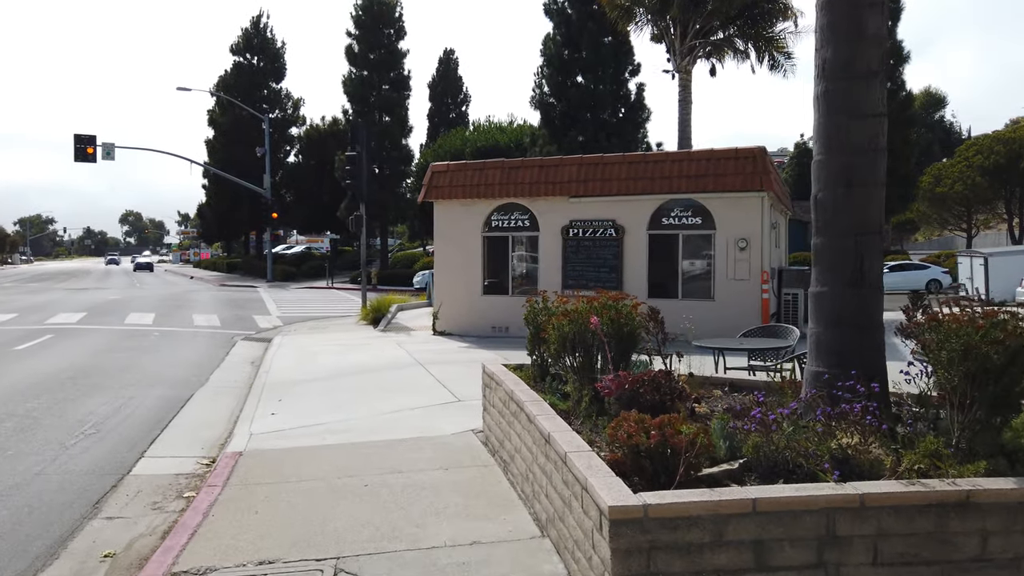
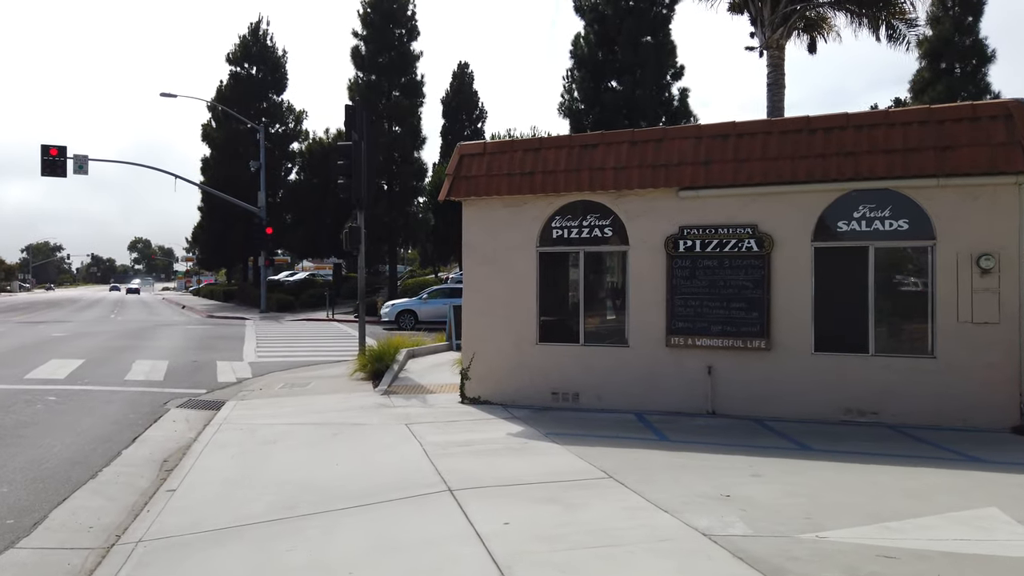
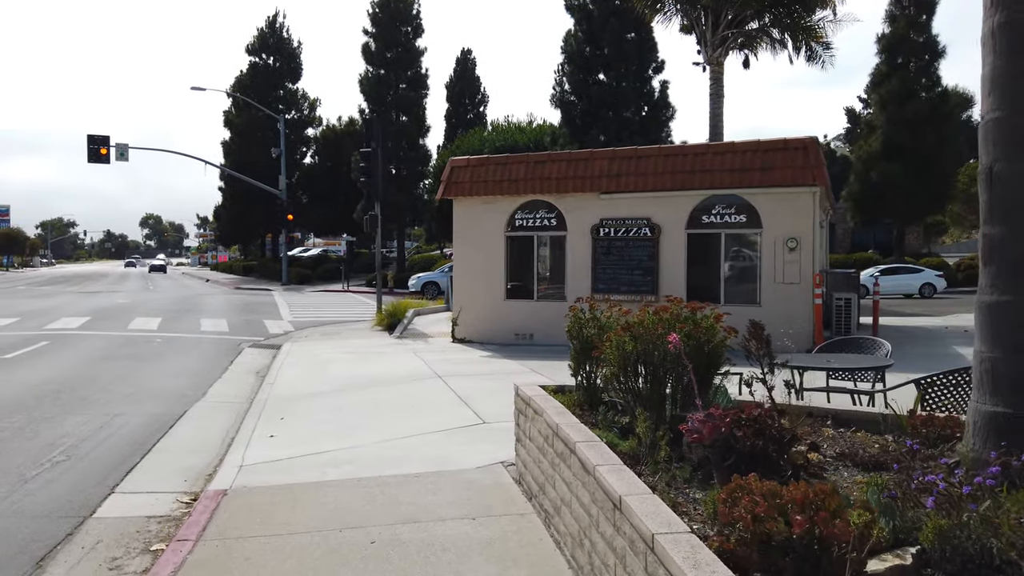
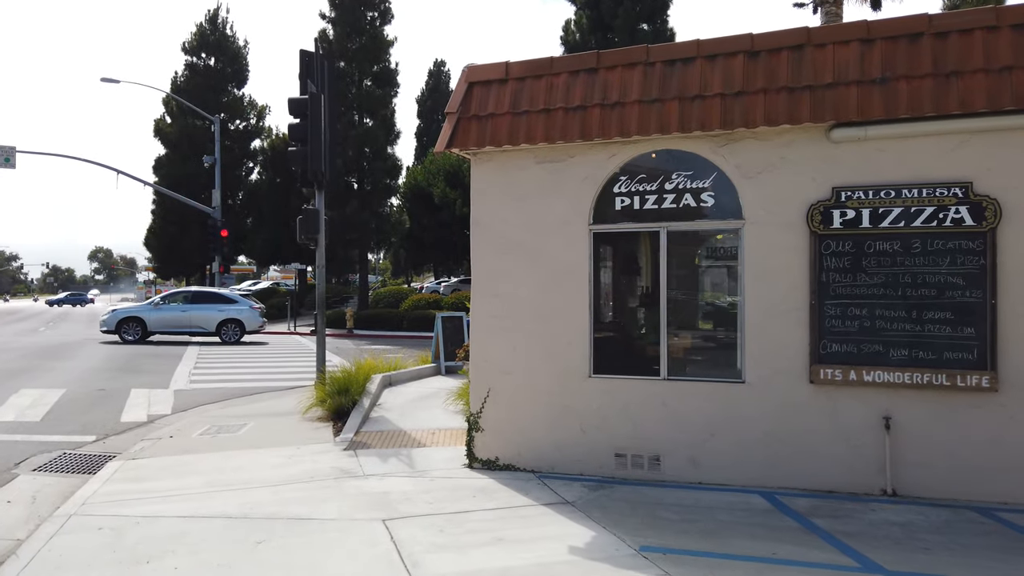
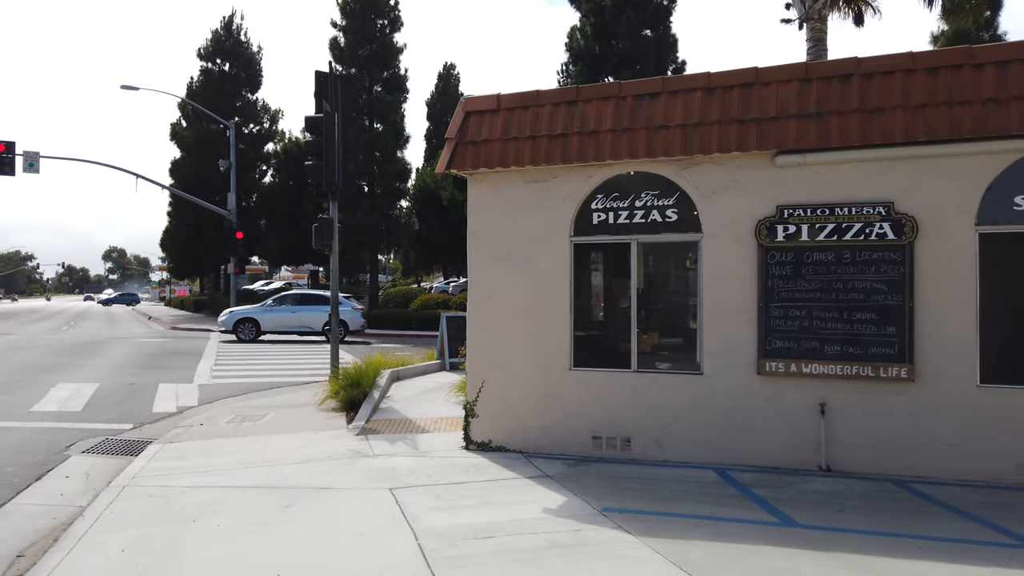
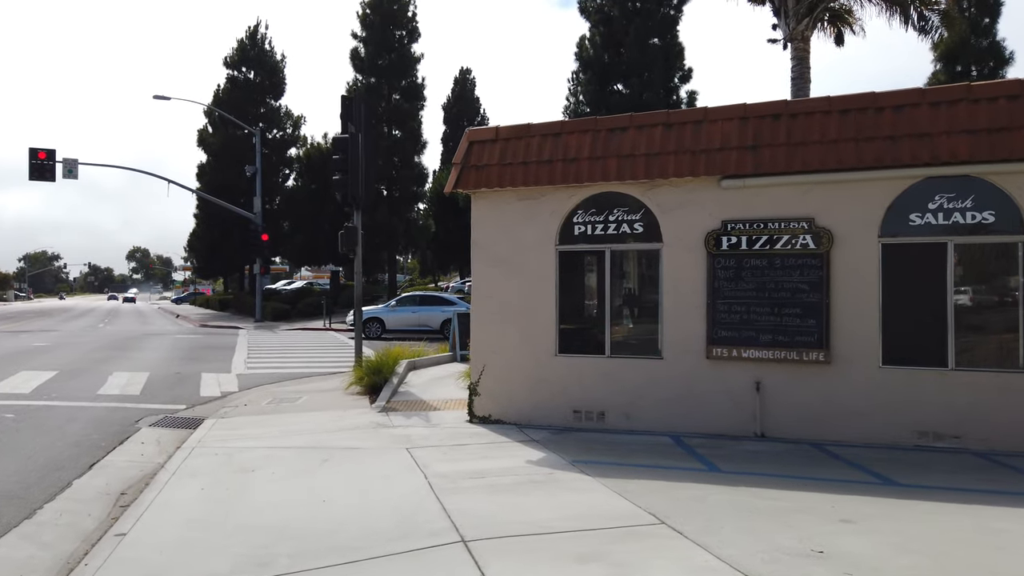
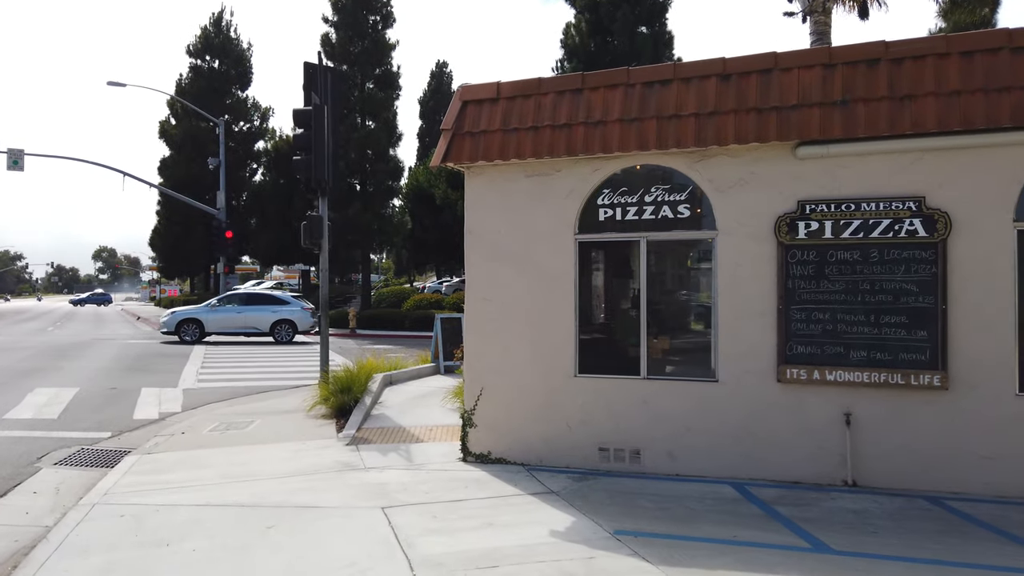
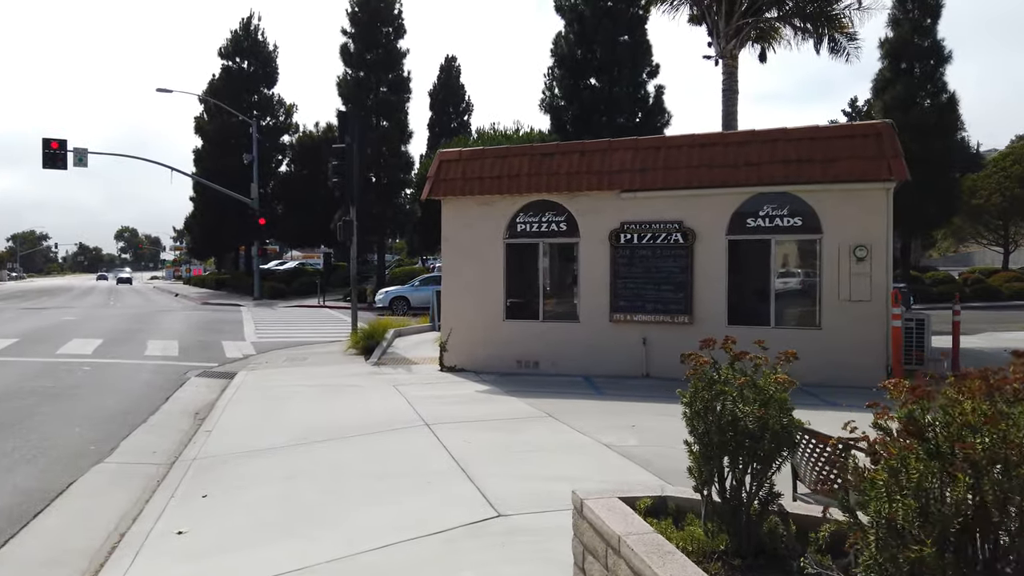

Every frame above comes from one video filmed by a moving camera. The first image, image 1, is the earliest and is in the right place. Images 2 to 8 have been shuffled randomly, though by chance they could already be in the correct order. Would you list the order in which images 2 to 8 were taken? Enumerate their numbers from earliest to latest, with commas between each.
3, 8, 2, 6, 5, 7, 4
